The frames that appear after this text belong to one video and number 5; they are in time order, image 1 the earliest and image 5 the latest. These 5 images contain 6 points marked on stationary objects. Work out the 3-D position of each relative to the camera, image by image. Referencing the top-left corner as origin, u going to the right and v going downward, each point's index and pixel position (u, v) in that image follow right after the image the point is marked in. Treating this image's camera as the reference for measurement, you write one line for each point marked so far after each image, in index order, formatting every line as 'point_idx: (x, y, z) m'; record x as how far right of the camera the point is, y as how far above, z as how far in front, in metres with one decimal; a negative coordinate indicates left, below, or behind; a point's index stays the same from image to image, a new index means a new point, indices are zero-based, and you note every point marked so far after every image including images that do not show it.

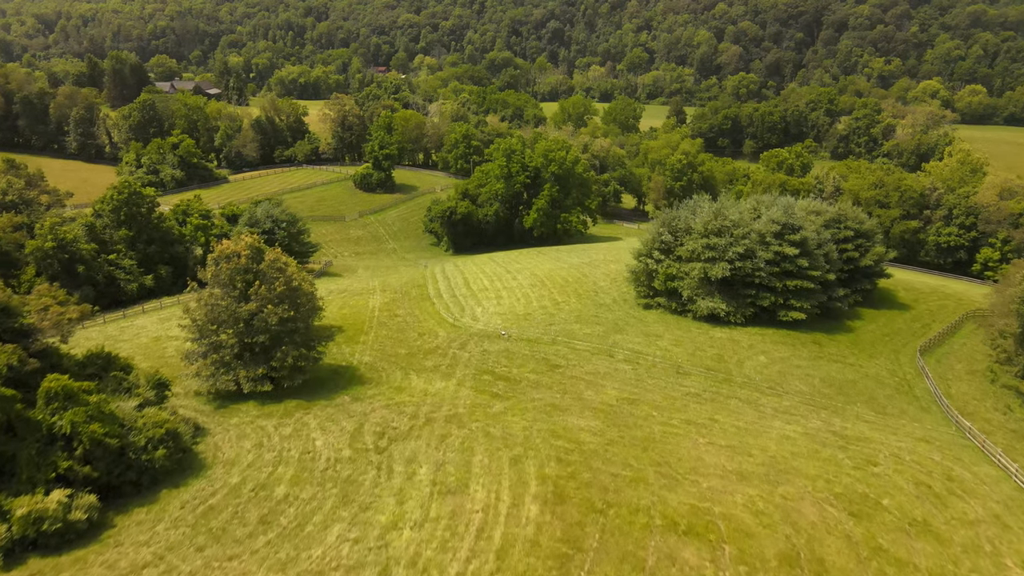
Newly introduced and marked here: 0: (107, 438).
0: (-8.9, -3.3, +16.5) m
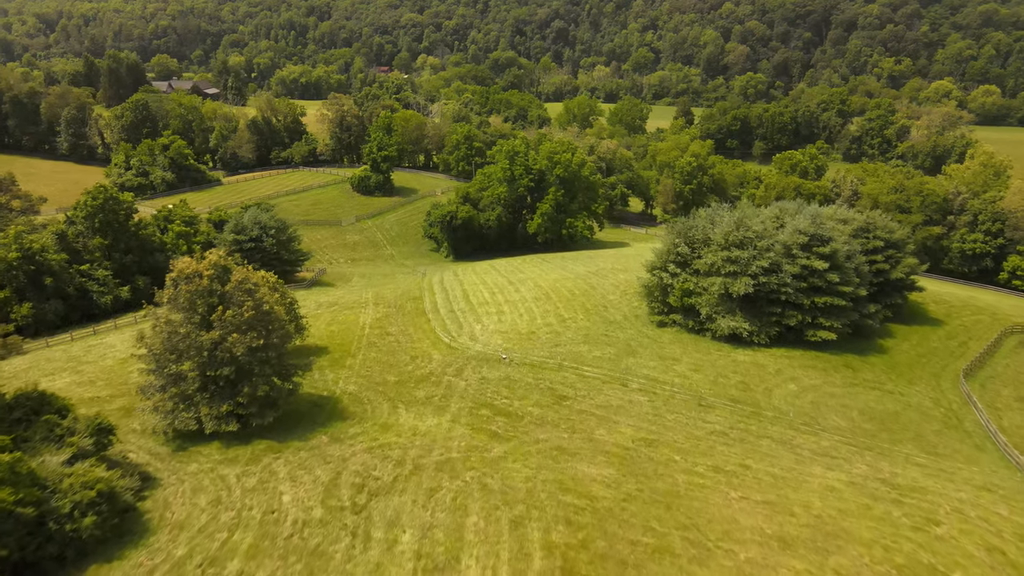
0: (-8.9, -4.0, +13.6) m
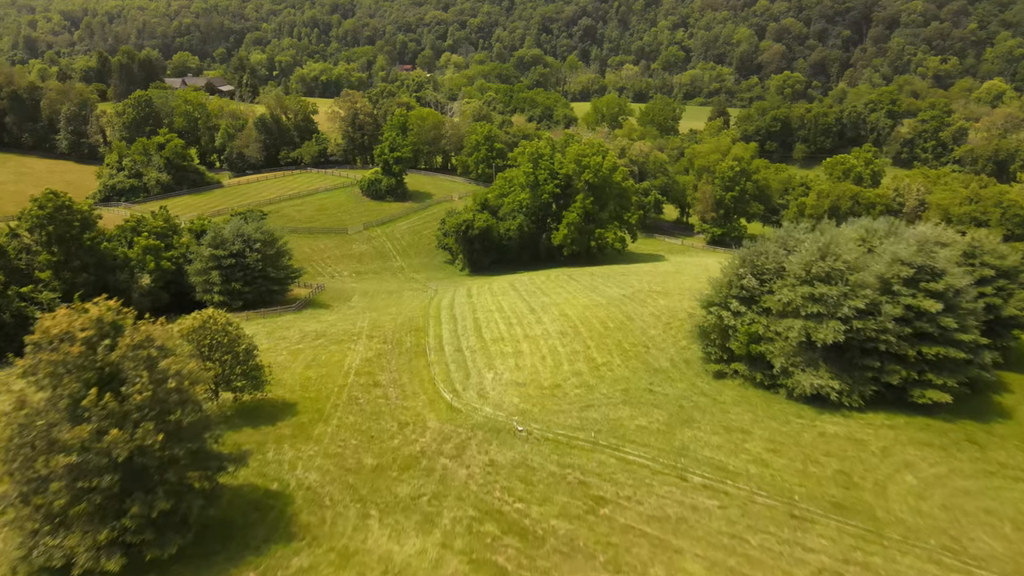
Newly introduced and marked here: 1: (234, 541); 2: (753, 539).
0: (-8.9, -5.3, +7.1) m
1: (-5.9, -5.3, +15.7) m
2: (+5.2, -5.4, +16.2) m
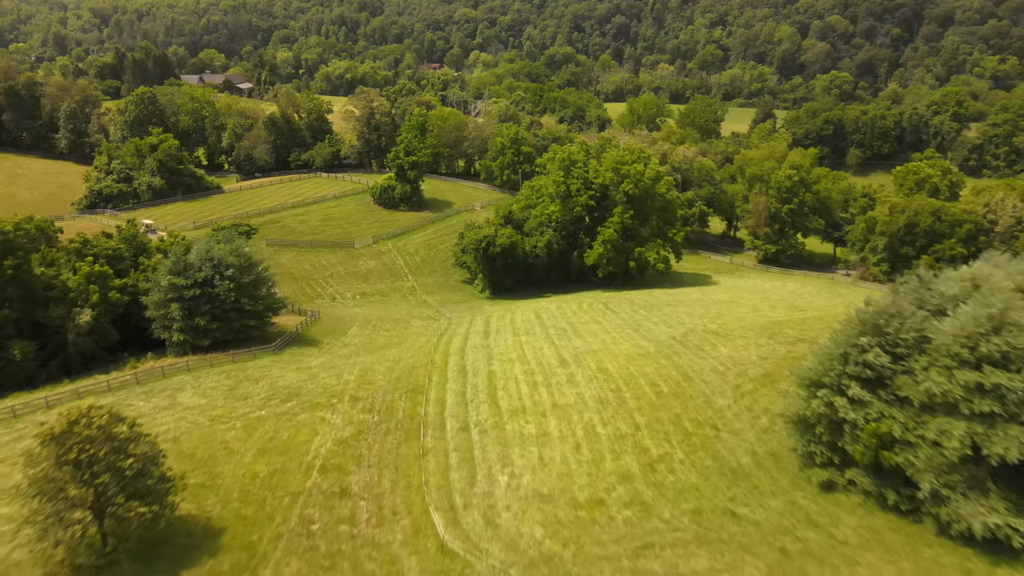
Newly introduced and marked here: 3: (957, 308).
0: (-9.0, -6.9, -0.2) m
1: (-5.7, -7.0, +8.2) m
2: (+5.4, -7.3, +8.4) m
3: (+10.9, -0.5, +18.4) m
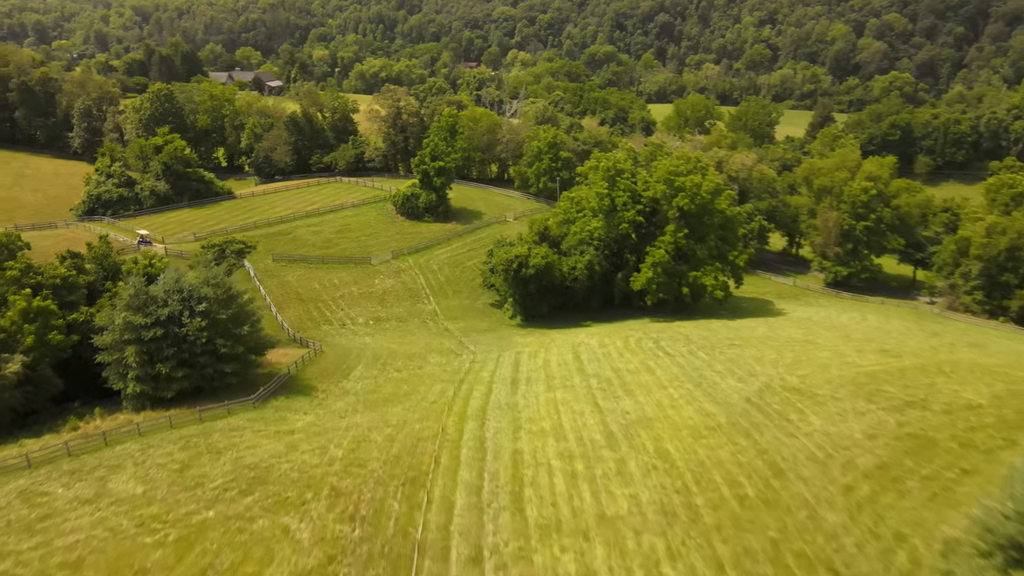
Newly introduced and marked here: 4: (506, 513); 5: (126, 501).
0: (-9.5, -8.4, -6.5) m
1: (-5.8, -8.5, +1.8) m
2: (+5.3, -9.0, +1.5) m
3: (+11.4, -2.4, +11.2) m
4: (-0.2, -5.5, +18.7) m
5: (-10.1, -5.6, +19.6) m
